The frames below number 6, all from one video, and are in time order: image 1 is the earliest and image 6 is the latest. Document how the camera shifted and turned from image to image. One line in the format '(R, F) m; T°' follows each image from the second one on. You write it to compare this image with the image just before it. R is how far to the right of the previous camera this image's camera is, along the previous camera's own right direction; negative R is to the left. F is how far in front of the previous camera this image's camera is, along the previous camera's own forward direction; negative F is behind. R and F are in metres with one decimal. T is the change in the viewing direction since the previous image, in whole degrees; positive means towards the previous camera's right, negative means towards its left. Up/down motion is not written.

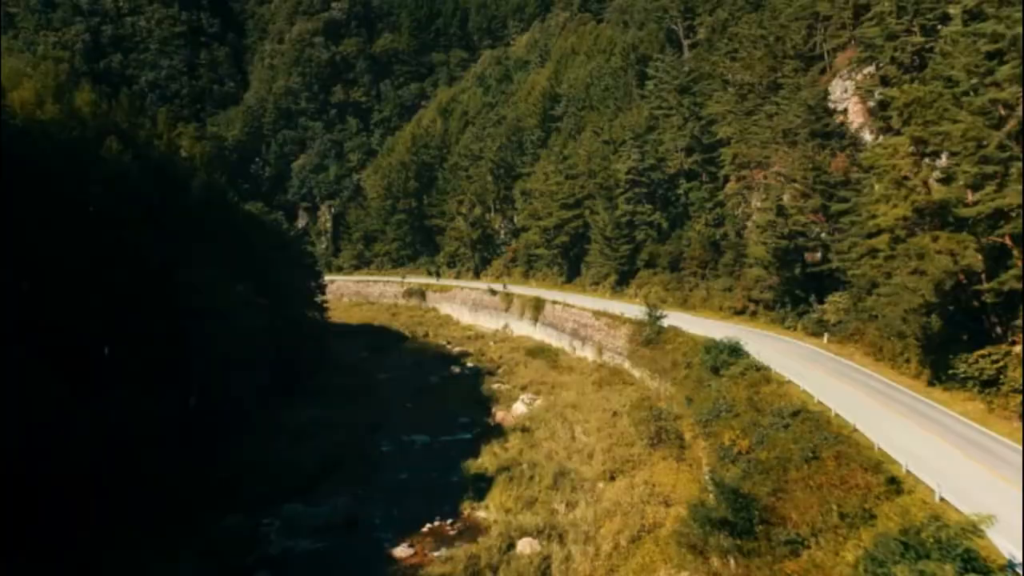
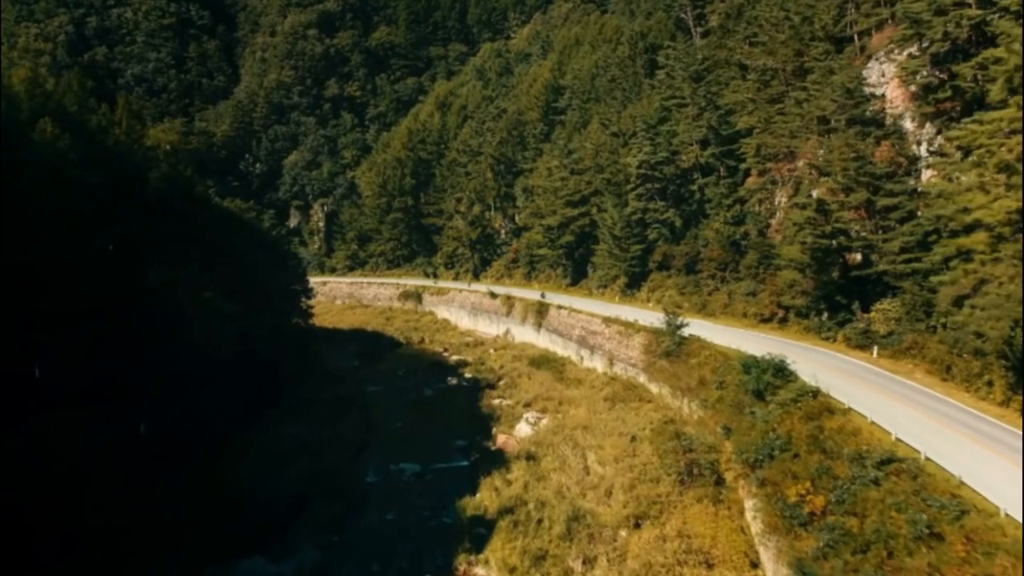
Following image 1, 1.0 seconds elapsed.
(-0.1, +4.1) m; 0°
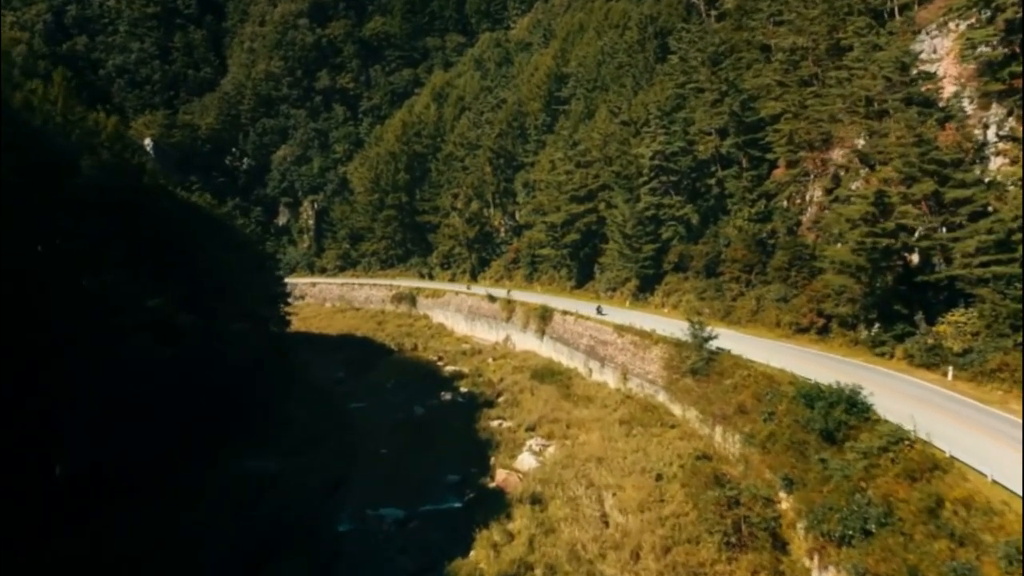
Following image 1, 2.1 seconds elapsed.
(-0.1, +4.7) m; 0°
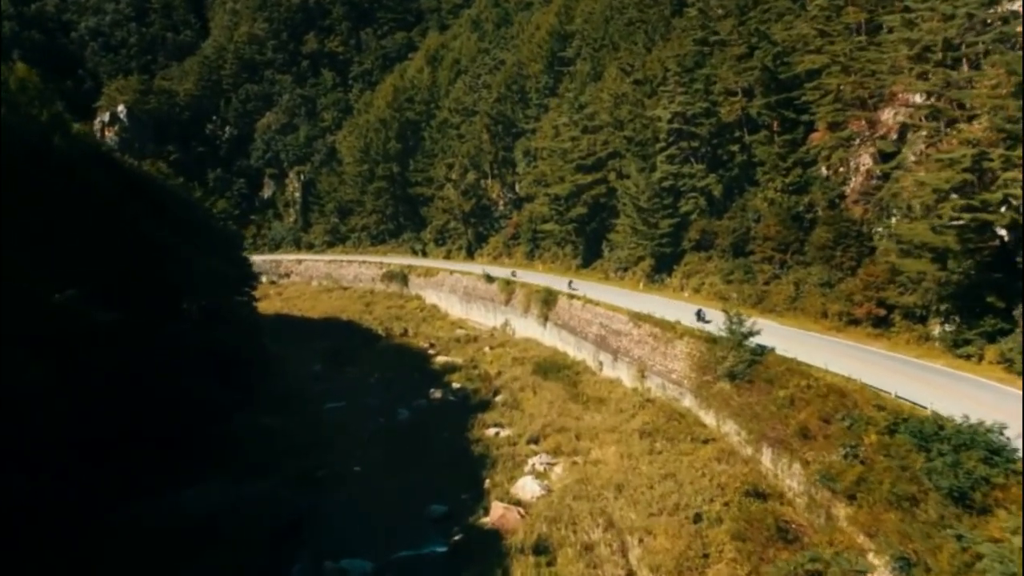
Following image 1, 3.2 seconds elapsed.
(0.0, +5.3) m; 0°
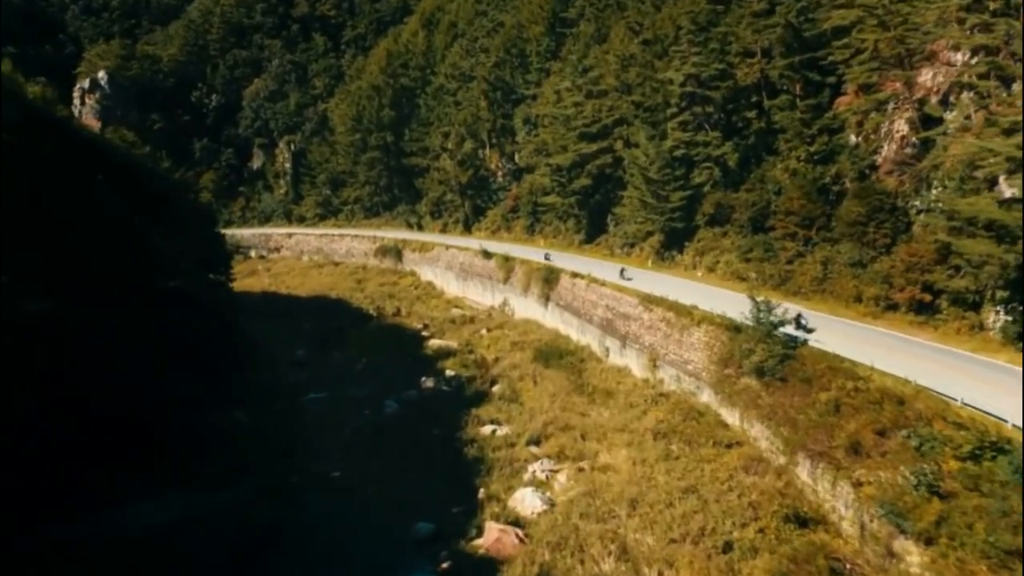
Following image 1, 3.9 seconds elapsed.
(+0.1, +3.0) m; 0°
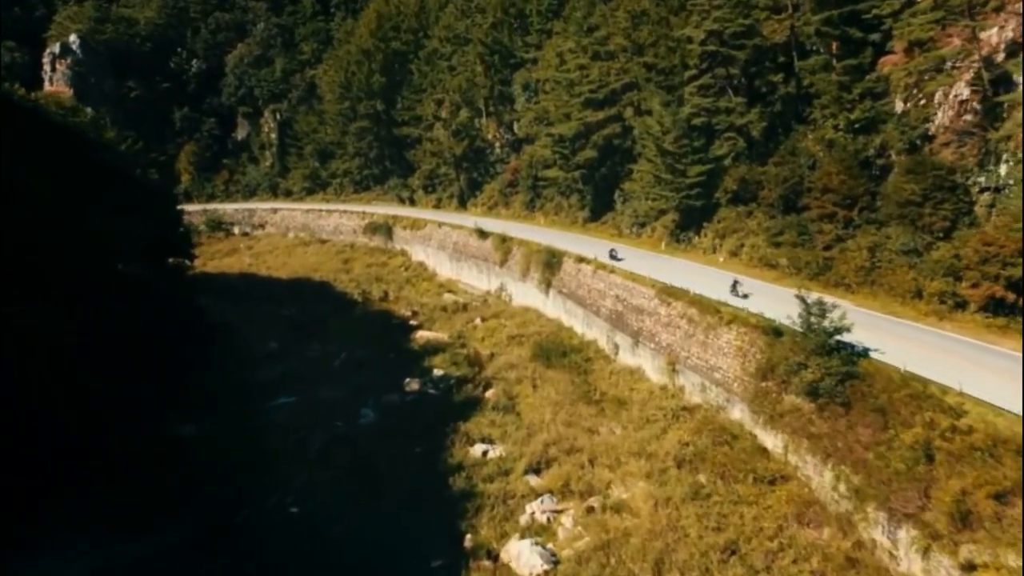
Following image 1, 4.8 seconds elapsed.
(+0.1, +4.1) m; 0°
